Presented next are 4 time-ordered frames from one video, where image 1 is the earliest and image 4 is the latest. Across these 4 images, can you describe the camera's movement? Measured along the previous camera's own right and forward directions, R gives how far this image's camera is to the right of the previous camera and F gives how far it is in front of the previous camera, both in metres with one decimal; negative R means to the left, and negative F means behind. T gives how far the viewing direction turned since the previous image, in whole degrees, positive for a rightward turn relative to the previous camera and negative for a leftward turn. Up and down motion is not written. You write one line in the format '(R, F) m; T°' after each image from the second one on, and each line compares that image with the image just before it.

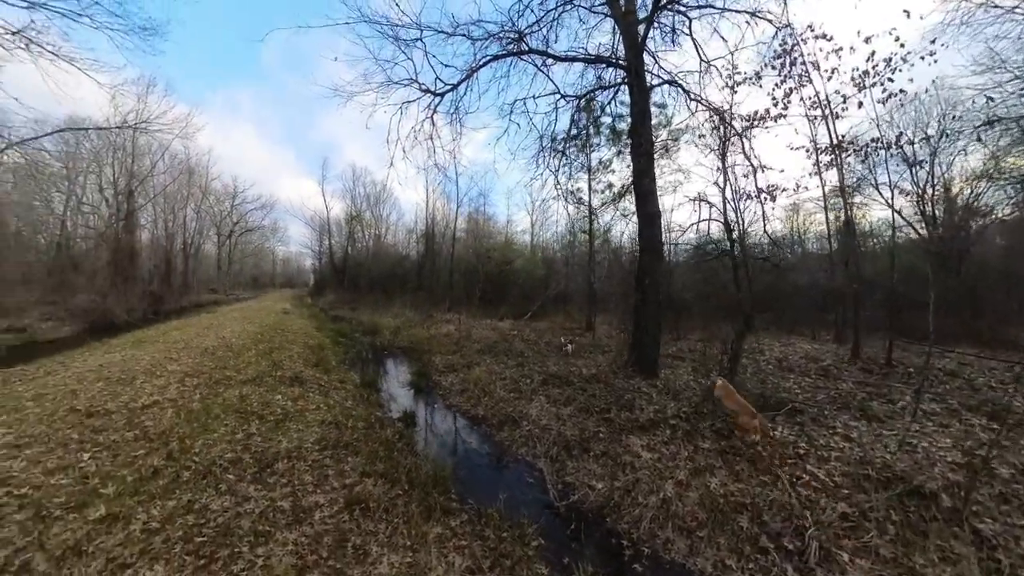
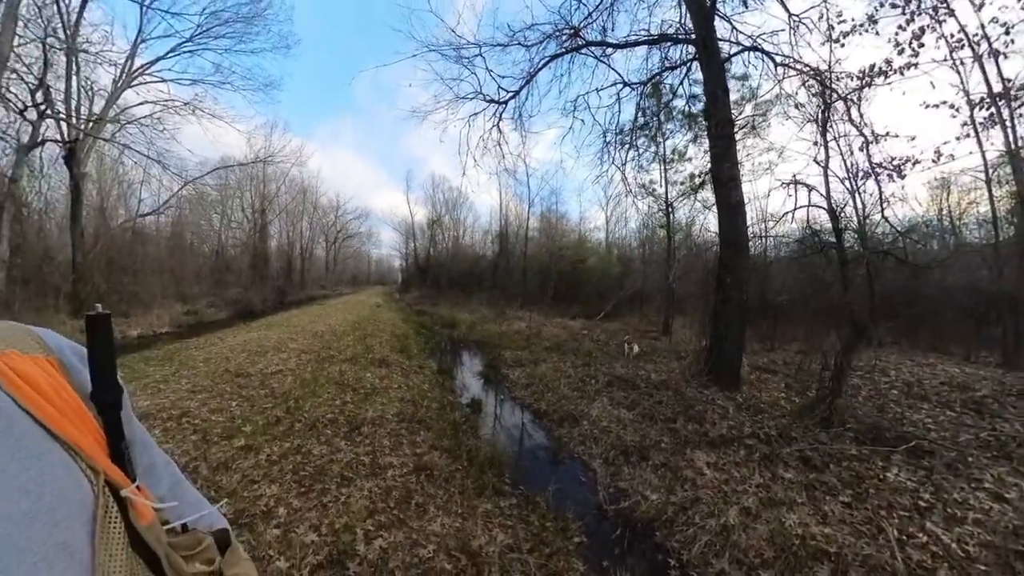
(+1.1, +0.1) m; -18°
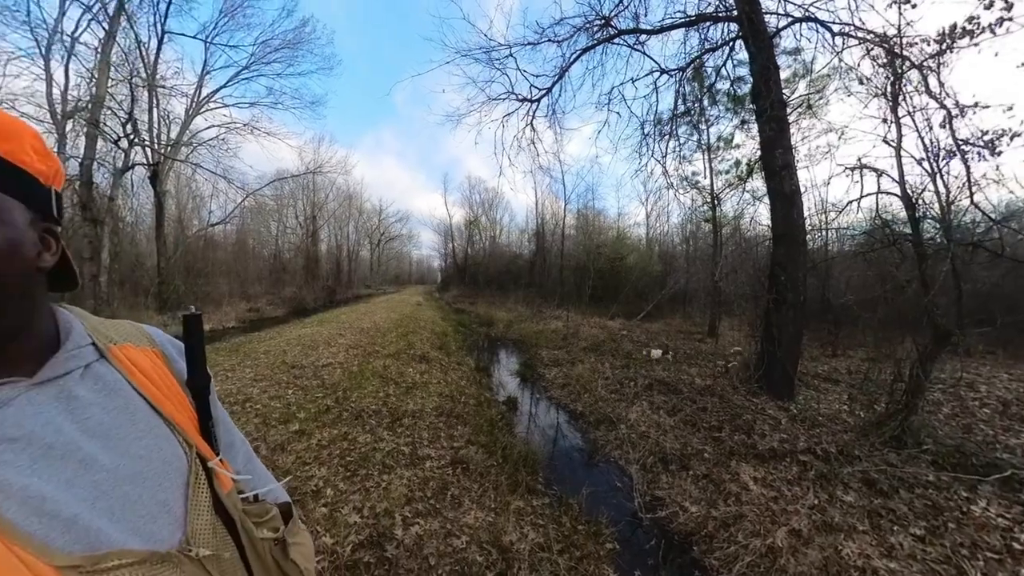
(+0.5, 0.0) m; -9°
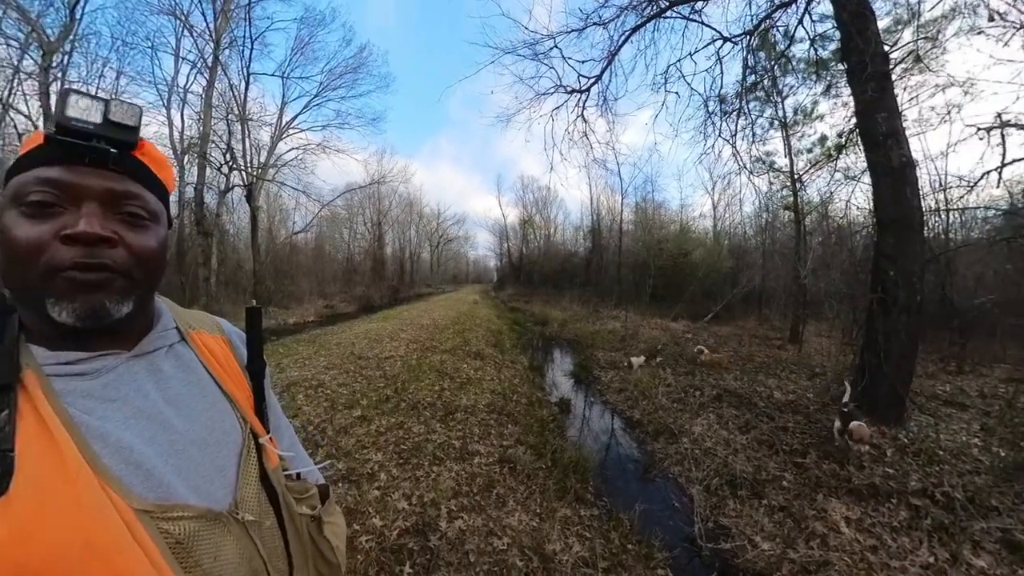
(+0.9, +0.2) m; -14°
